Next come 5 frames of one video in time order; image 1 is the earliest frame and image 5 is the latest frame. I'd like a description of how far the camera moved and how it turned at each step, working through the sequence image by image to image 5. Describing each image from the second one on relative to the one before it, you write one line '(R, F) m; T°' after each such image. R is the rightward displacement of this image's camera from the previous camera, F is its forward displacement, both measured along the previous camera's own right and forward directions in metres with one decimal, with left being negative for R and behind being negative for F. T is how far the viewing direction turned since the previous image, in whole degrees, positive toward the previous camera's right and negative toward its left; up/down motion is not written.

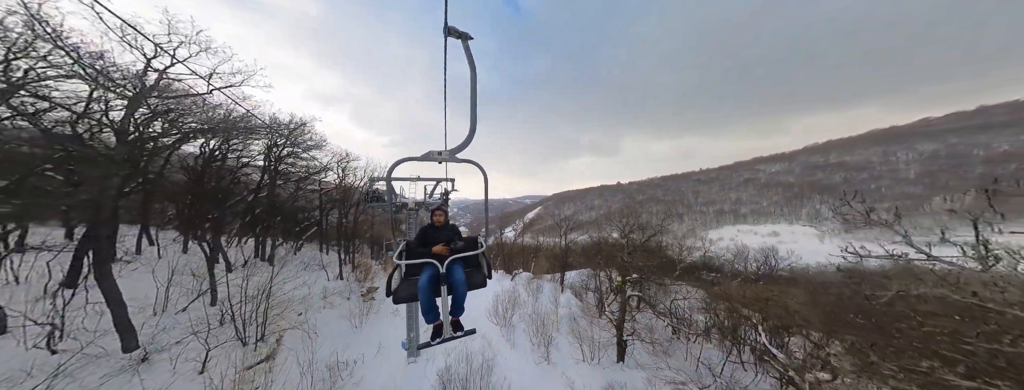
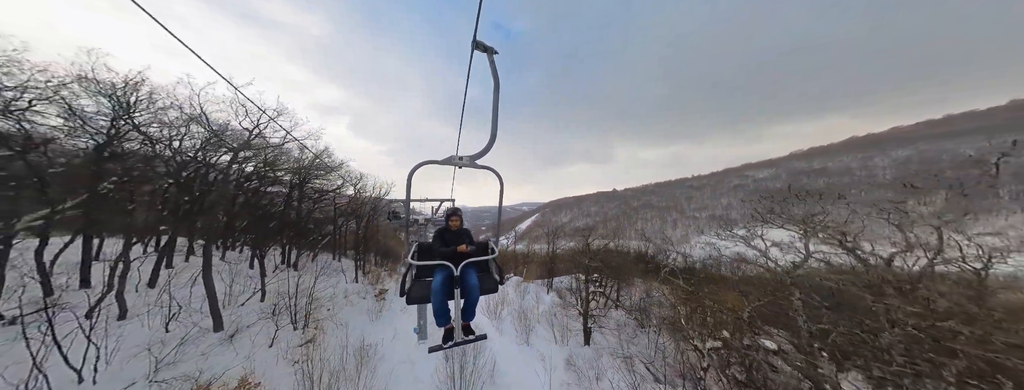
(+0.1, -0.6) m; 0°
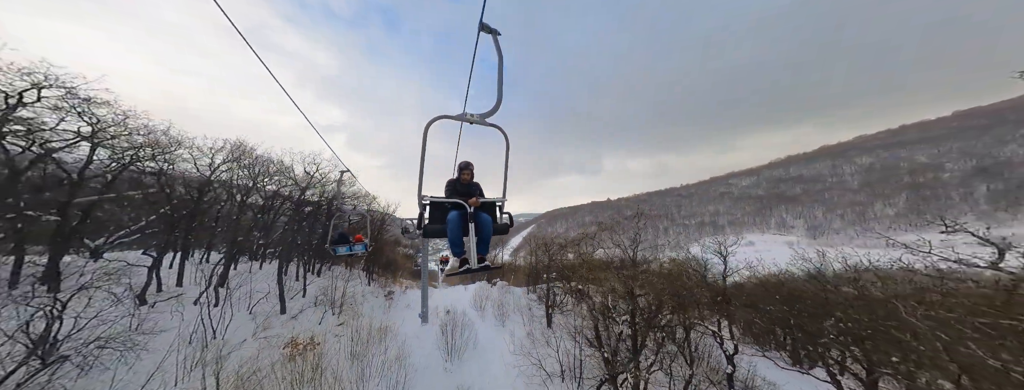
(+0.3, -0.9) m; +1°
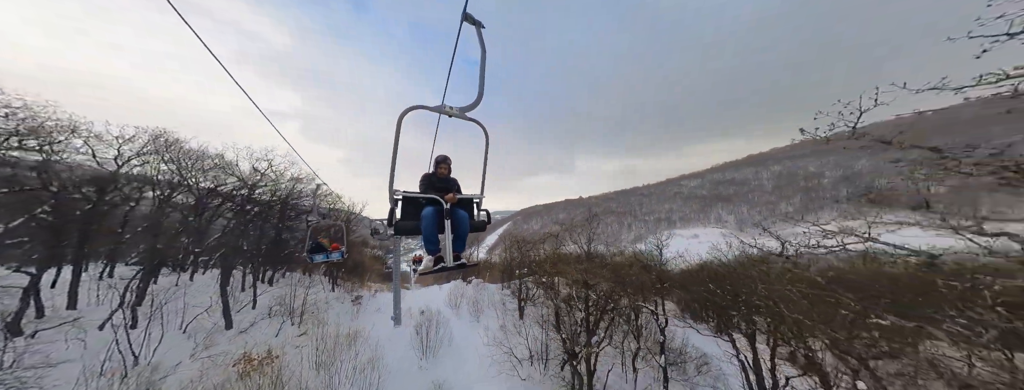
(-0.3, -2.3) m; +5°
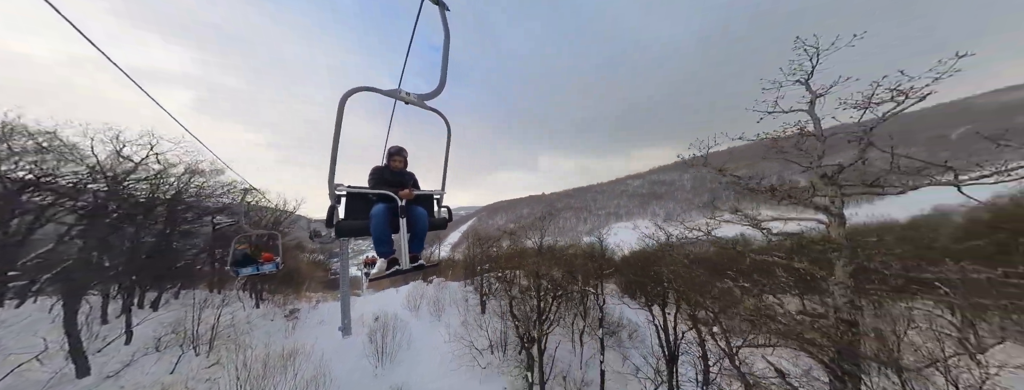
(+0.2, -2.7) m; +7°
